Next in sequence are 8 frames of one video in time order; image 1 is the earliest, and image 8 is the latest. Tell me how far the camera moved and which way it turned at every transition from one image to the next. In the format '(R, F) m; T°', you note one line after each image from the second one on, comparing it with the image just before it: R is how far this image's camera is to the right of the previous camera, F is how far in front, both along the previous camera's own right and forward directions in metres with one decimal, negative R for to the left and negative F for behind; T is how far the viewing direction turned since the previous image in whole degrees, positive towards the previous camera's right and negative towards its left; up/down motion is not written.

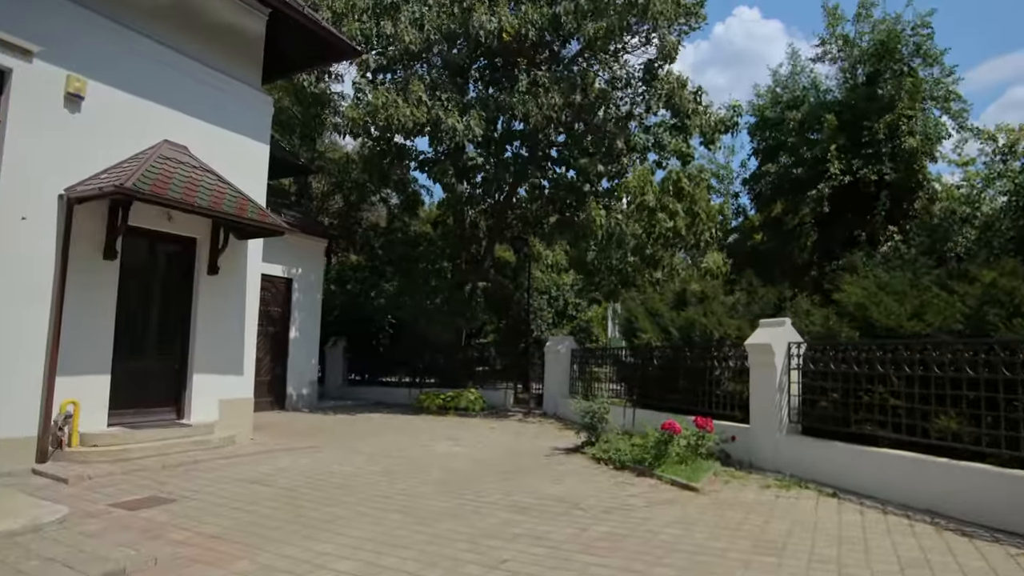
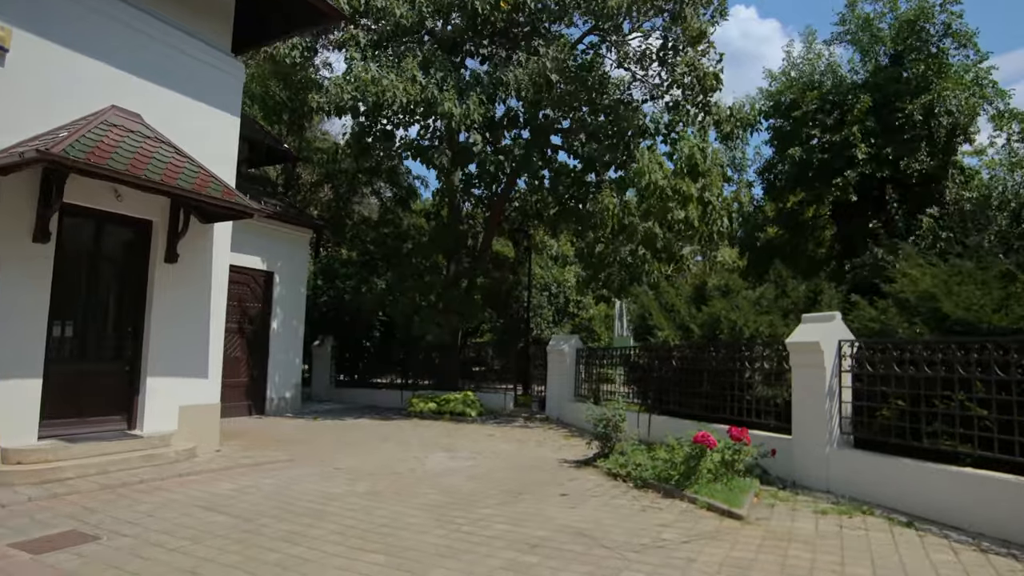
(-0.1, +1.3) m; 0°
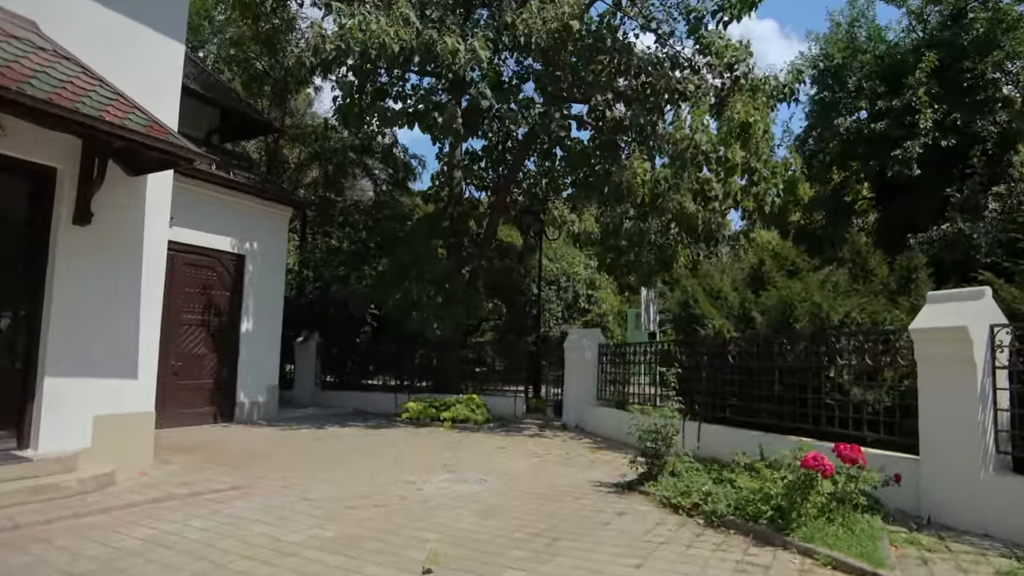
(-0.3, +2.2) m; 0°
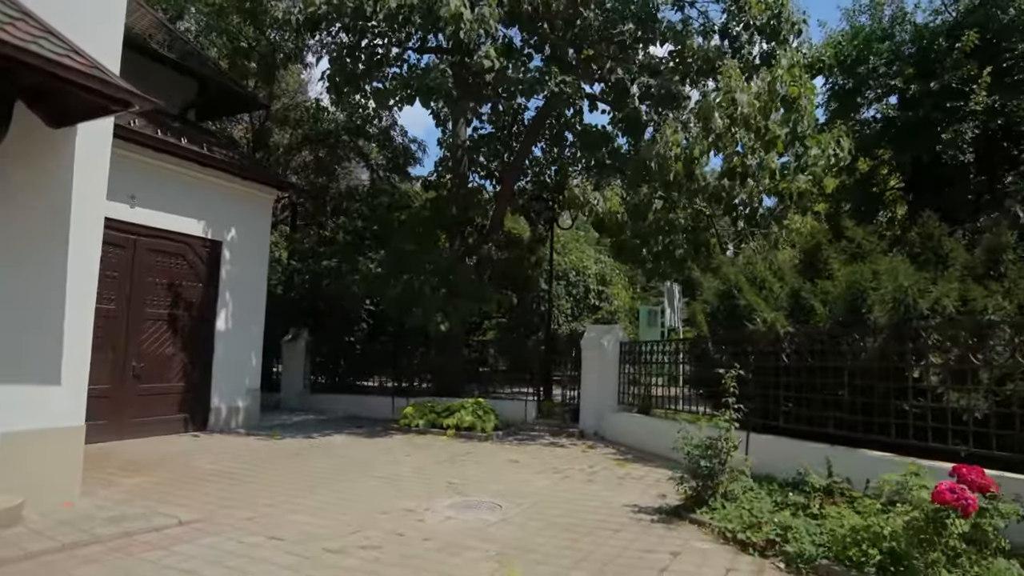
(-0.2, +1.4) m; 0°
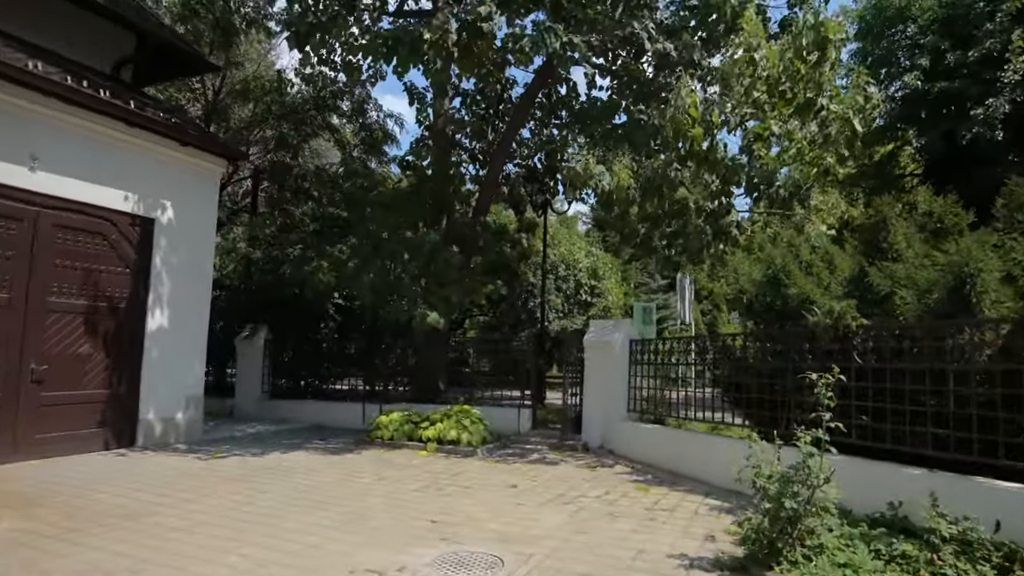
(-0.2, +1.7) m; +2°
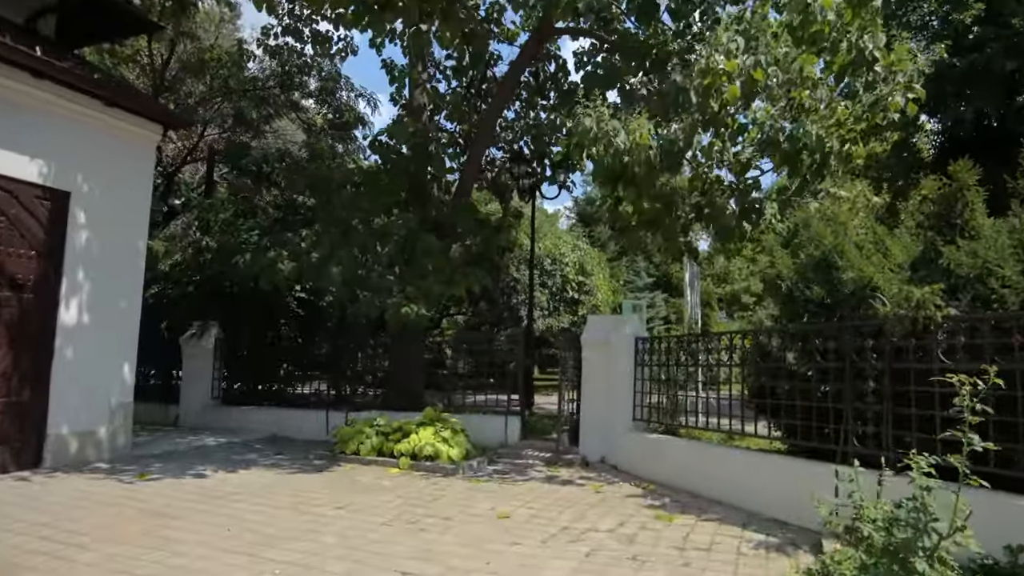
(-0.1, +1.4) m; +2°
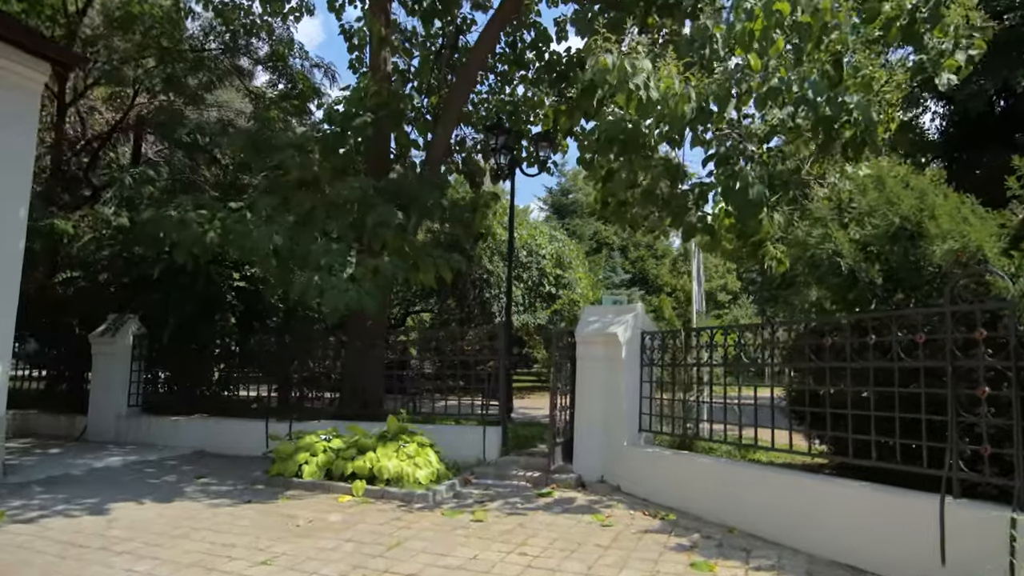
(-0.2, +1.6) m; +3°
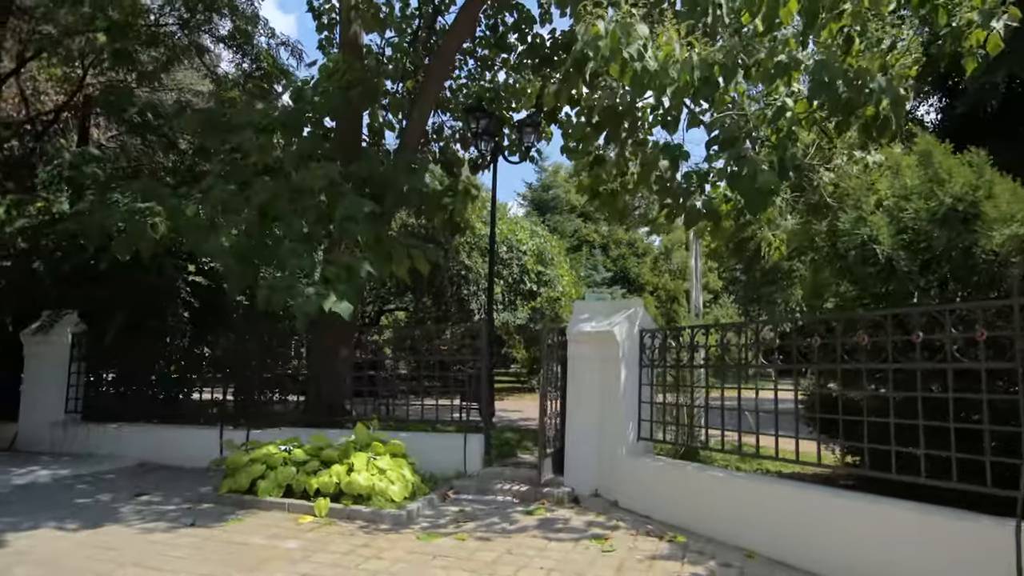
(-0.1, +0.8) m; +2°
